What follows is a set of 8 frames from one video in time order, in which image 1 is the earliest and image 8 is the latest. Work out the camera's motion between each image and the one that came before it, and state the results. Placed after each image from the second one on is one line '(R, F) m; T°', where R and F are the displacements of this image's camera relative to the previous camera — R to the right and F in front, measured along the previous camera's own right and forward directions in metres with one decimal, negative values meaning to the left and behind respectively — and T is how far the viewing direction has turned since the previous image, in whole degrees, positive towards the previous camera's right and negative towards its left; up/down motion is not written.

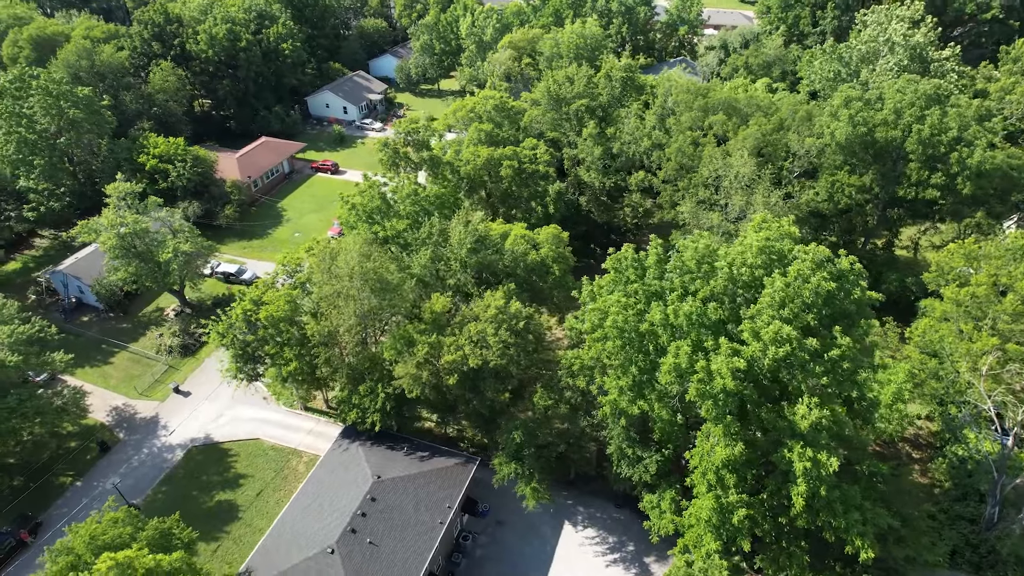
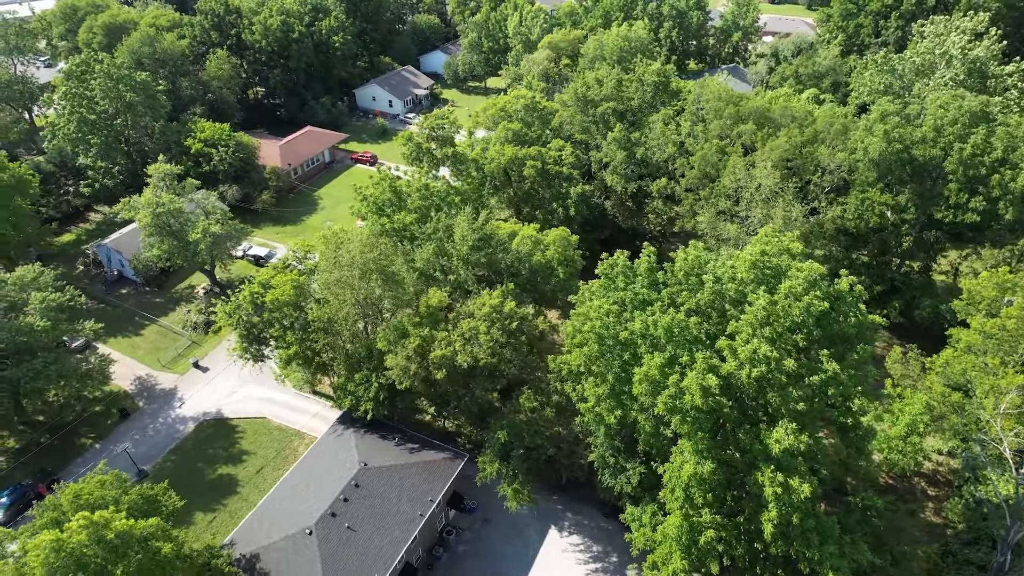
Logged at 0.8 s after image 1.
(+2.5, +0.1) m; -5°
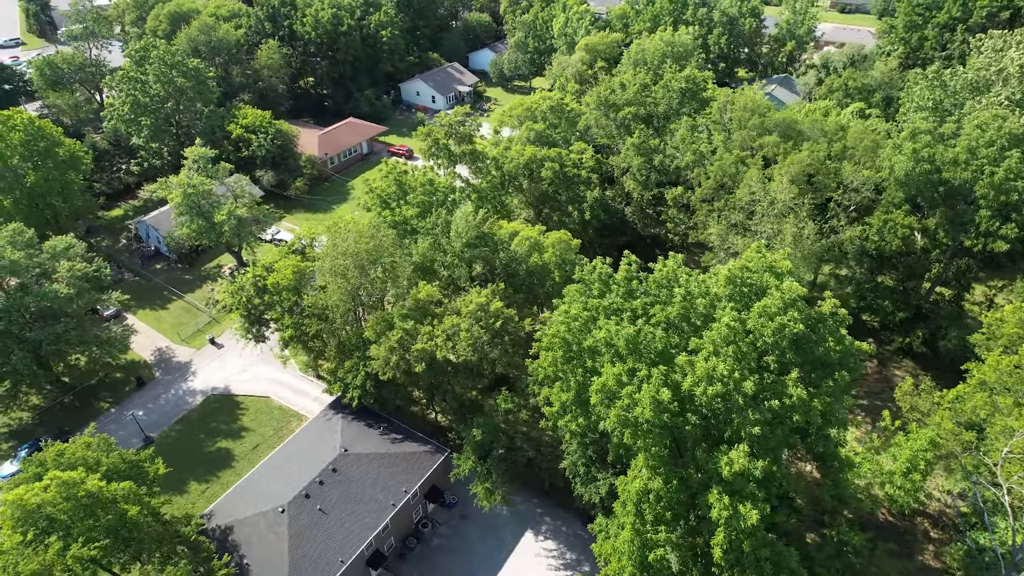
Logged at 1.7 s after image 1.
(+3.0, +0.1) m; -5°
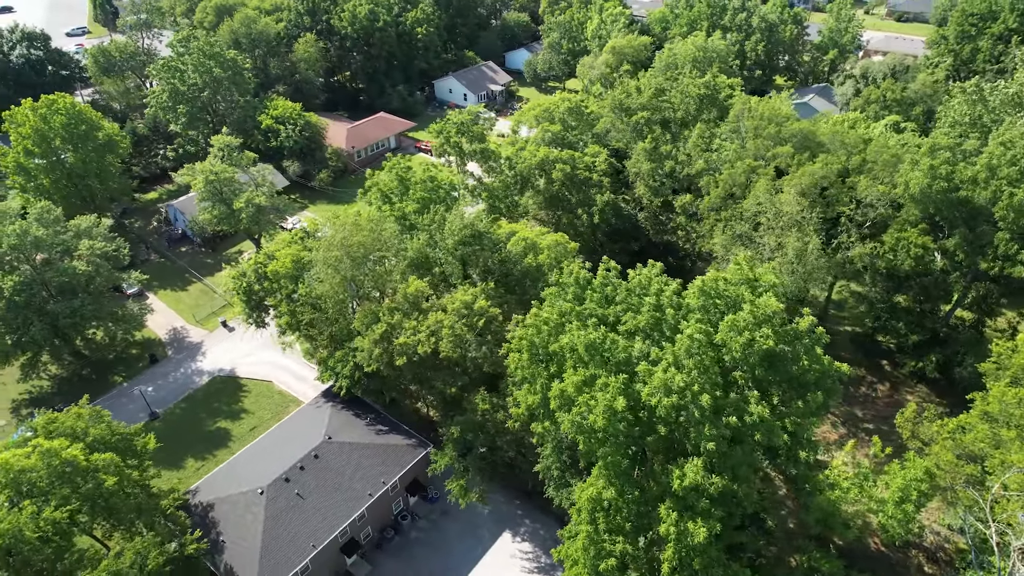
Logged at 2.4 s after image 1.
(+2.5, +0.1) m; -4°
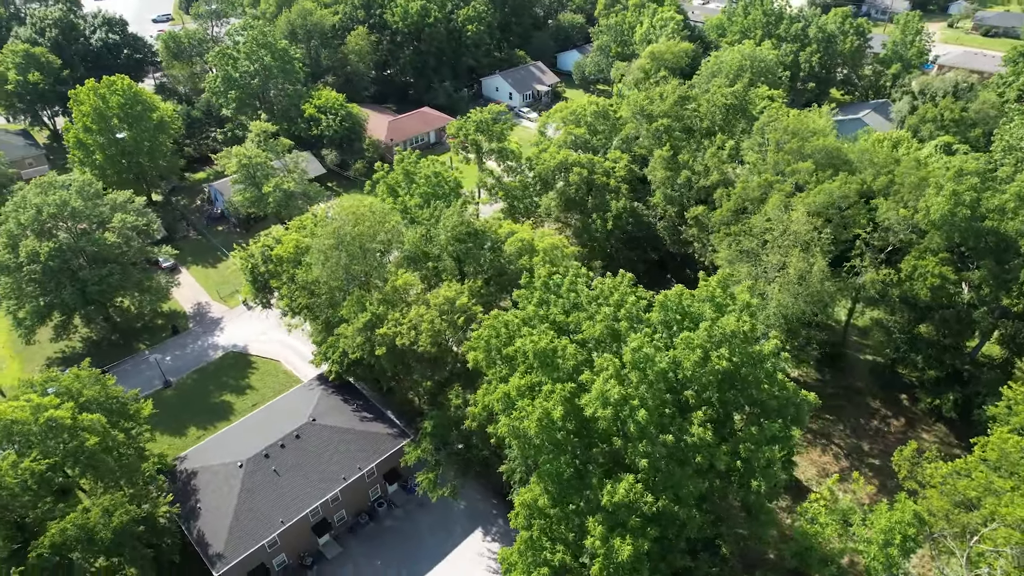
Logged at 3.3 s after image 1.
(+3.3, +0.1) m; -5°
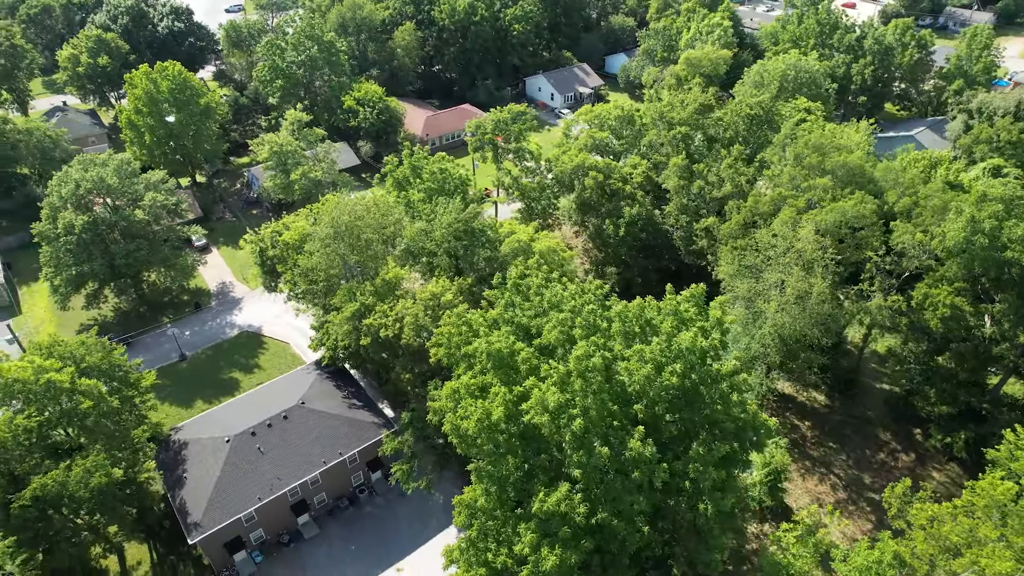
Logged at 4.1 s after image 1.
(+3.1, +0.1) m; -5°
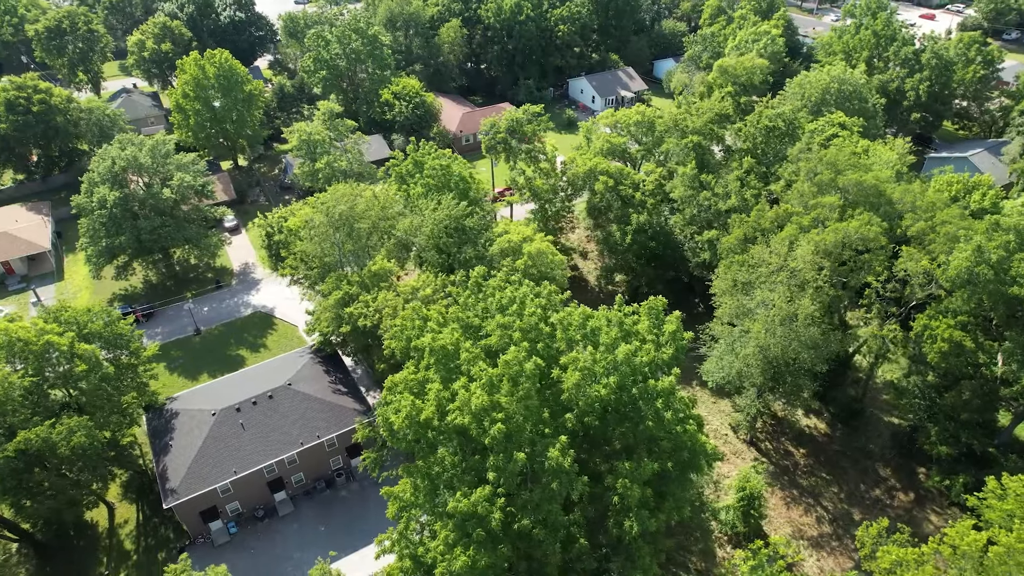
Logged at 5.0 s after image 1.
(+3.6, +0.2) m; -5°
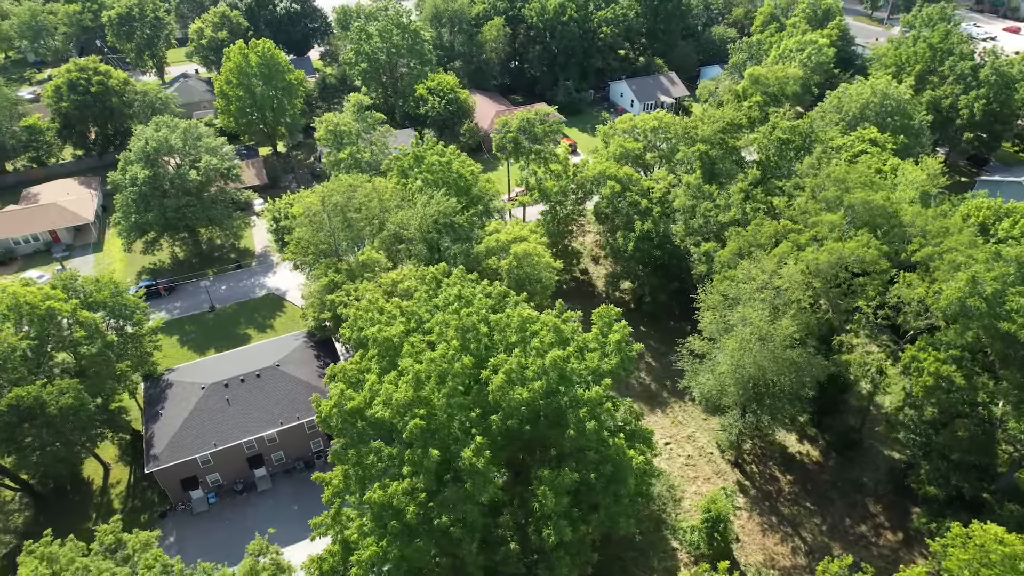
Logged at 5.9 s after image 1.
(+3.6, +0.2) m; -5°
